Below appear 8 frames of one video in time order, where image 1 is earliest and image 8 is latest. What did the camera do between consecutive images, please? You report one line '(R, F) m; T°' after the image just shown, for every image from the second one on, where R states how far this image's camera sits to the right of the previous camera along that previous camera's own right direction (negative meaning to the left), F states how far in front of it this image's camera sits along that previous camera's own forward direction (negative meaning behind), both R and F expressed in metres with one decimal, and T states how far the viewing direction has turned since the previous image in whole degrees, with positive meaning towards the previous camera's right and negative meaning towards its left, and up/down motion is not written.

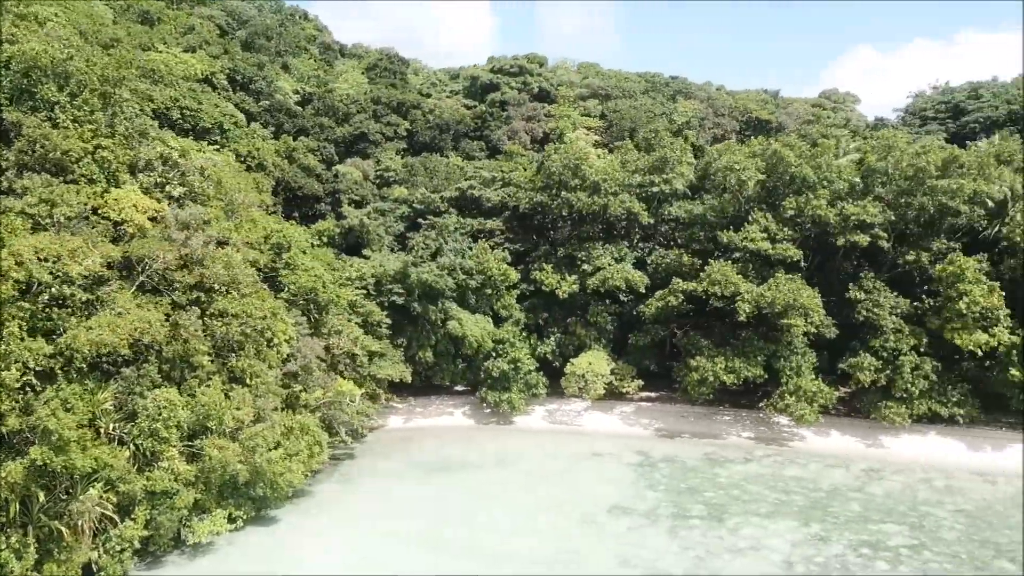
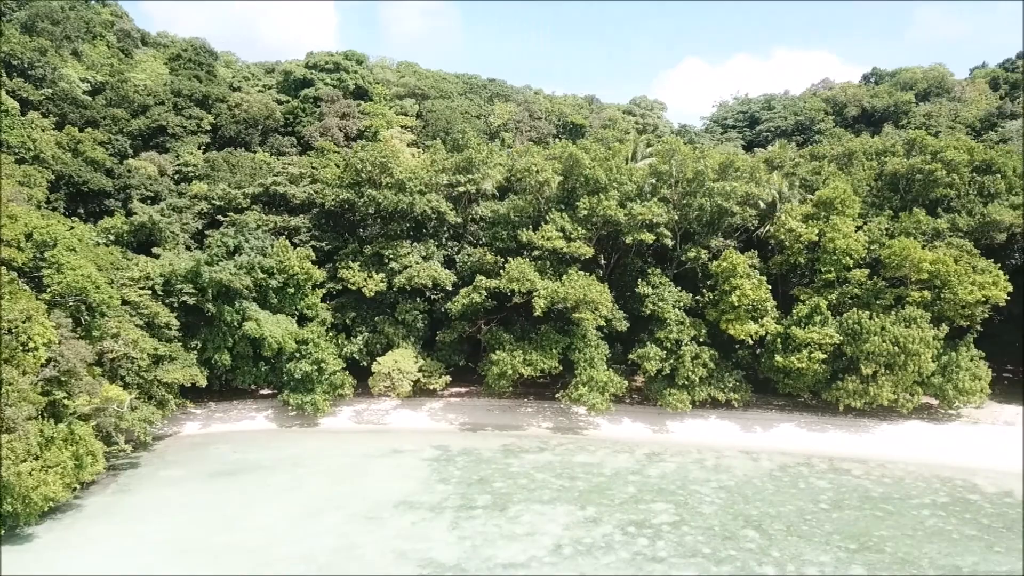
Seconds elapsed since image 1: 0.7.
(+1.4, -0.3) m; +11°
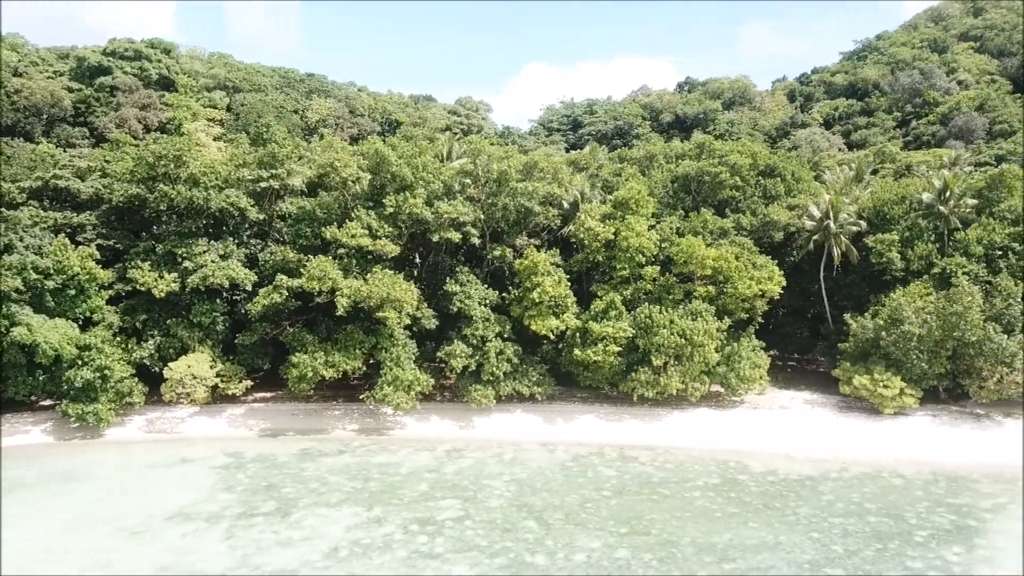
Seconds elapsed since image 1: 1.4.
(+1.5, 0.0) m; +10°
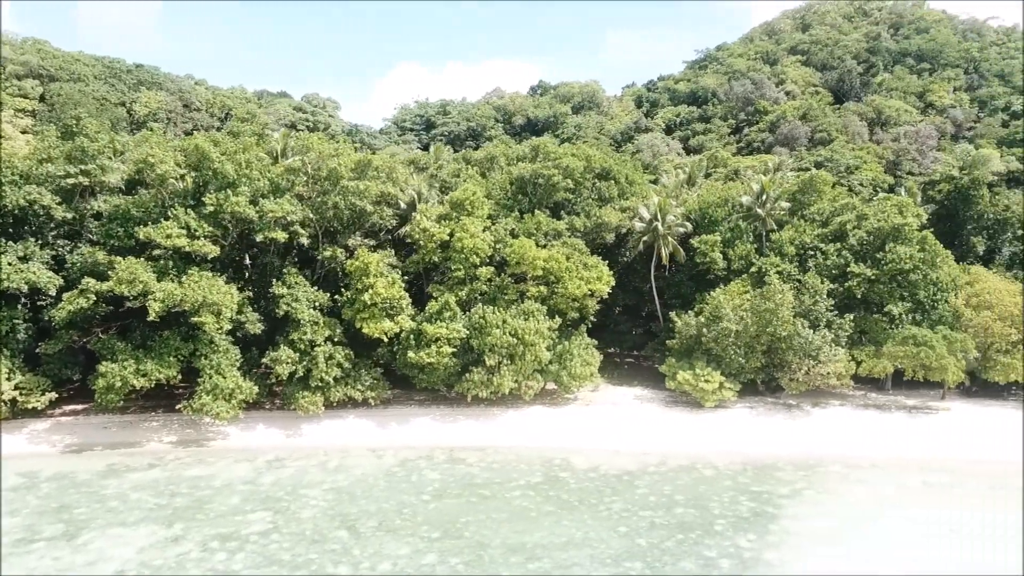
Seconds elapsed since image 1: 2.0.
(+1.4, +0.2) m; +9°
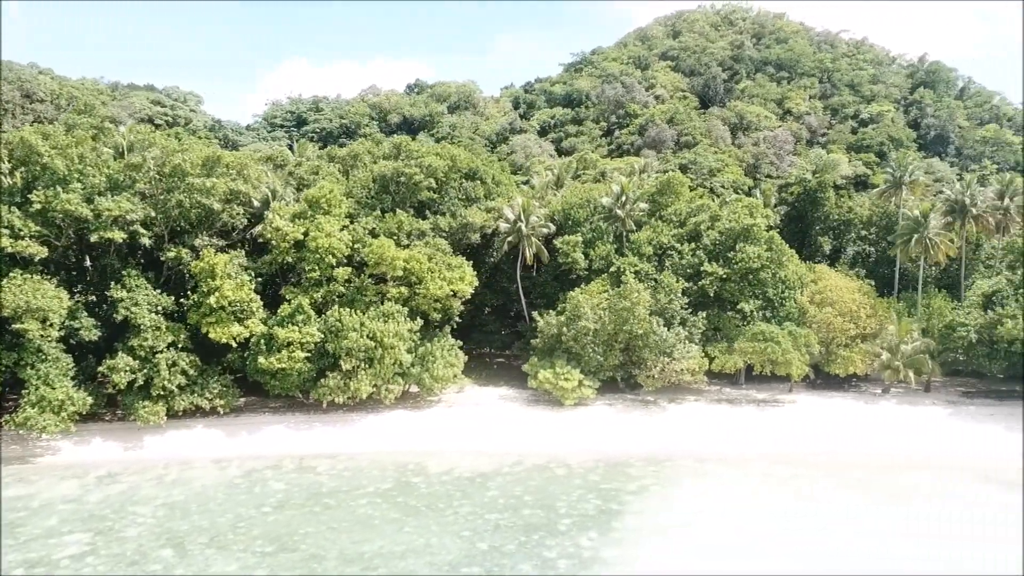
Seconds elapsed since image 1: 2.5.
(+1.1, +0.3) m; +8°
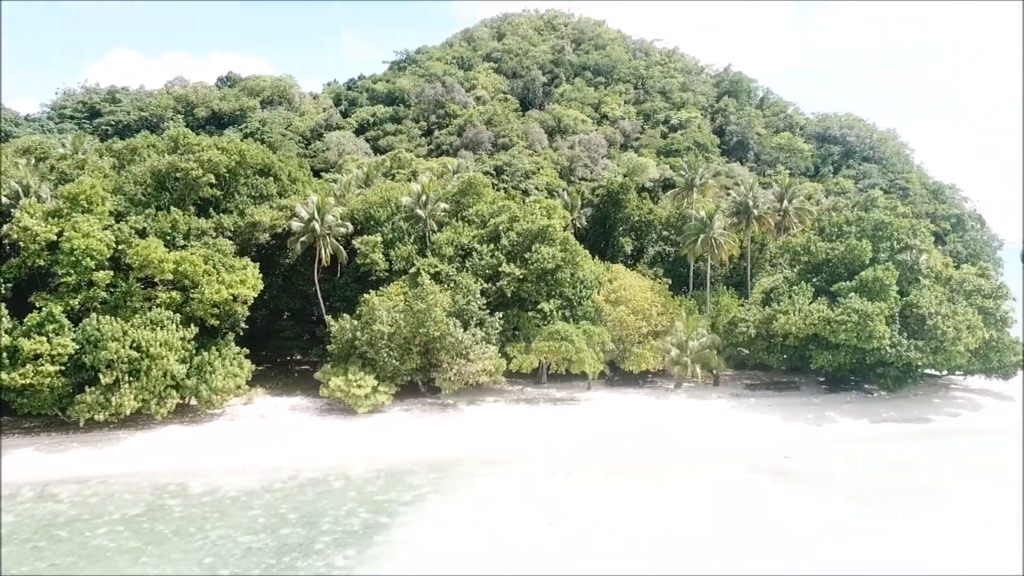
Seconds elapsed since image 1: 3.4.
(+2.0, +0.7) m; +11°
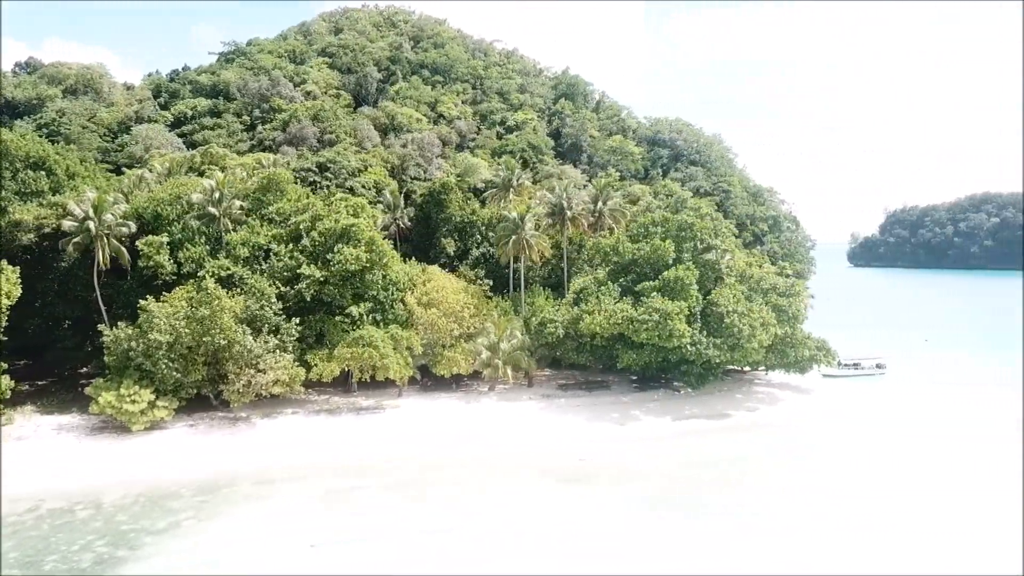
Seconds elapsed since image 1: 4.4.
(+2.3, +0.9) m; +9°
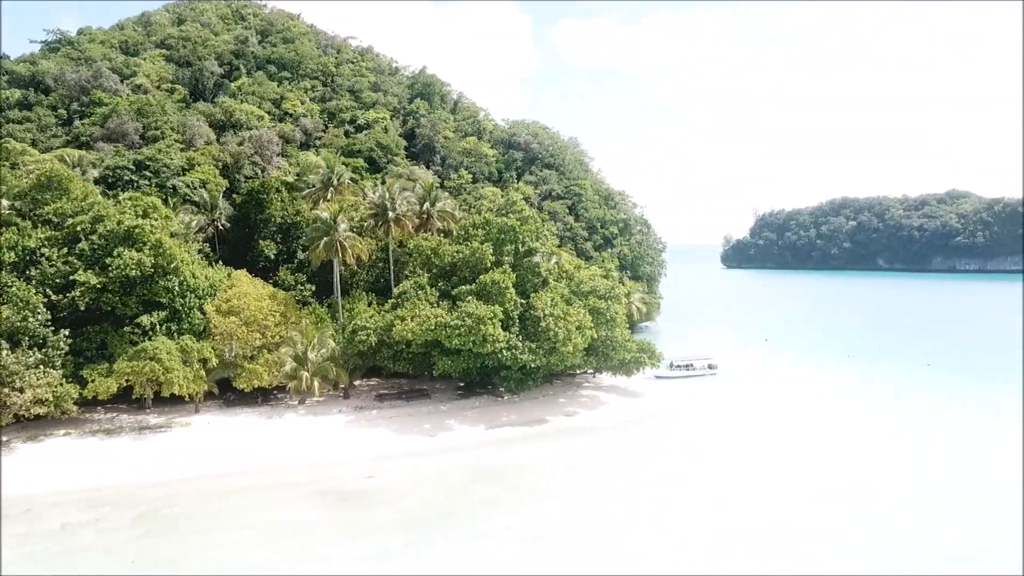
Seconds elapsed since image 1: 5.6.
(+2.9, +1.1) m; +8°
